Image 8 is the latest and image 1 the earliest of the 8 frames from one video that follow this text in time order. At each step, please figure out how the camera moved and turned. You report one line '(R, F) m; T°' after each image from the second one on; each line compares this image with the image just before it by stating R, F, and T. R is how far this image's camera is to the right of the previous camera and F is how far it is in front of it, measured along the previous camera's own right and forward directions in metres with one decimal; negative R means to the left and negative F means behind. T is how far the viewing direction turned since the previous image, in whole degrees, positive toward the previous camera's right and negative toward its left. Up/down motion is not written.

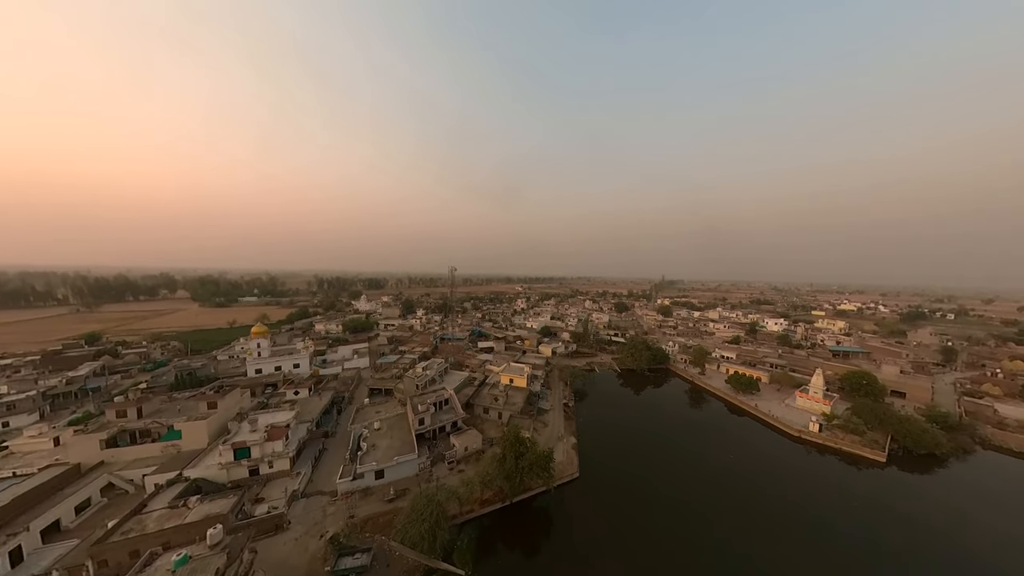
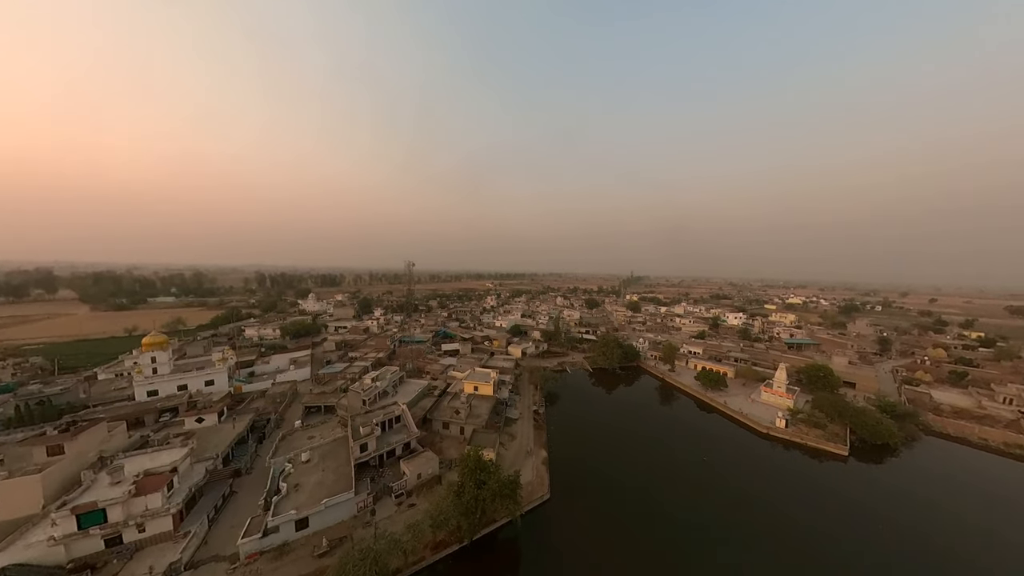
(+0.8, +2.9) m; +5°
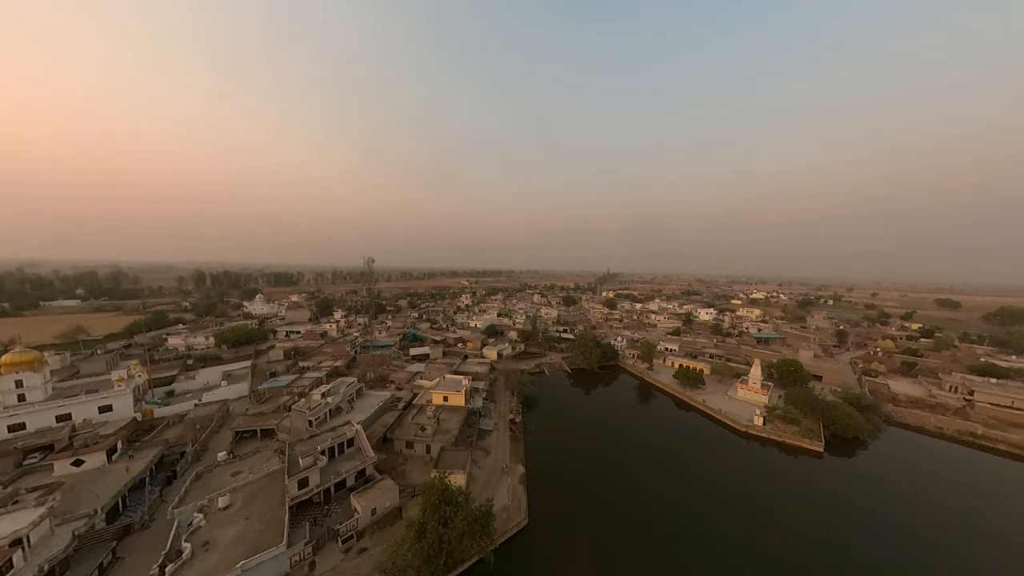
(+0.4, +2.4) m; +5°
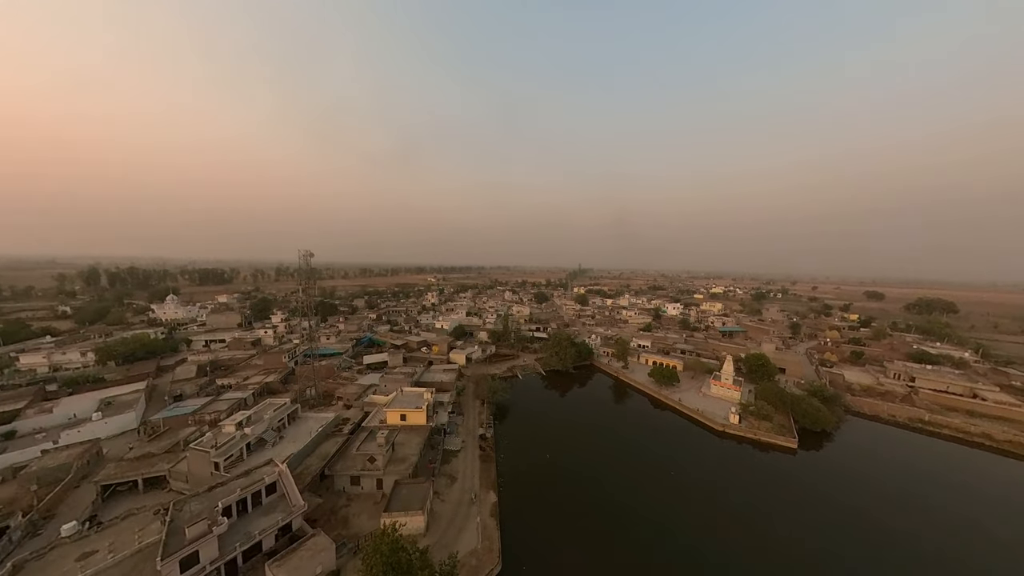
(+0.2, +3.1) m; +6°
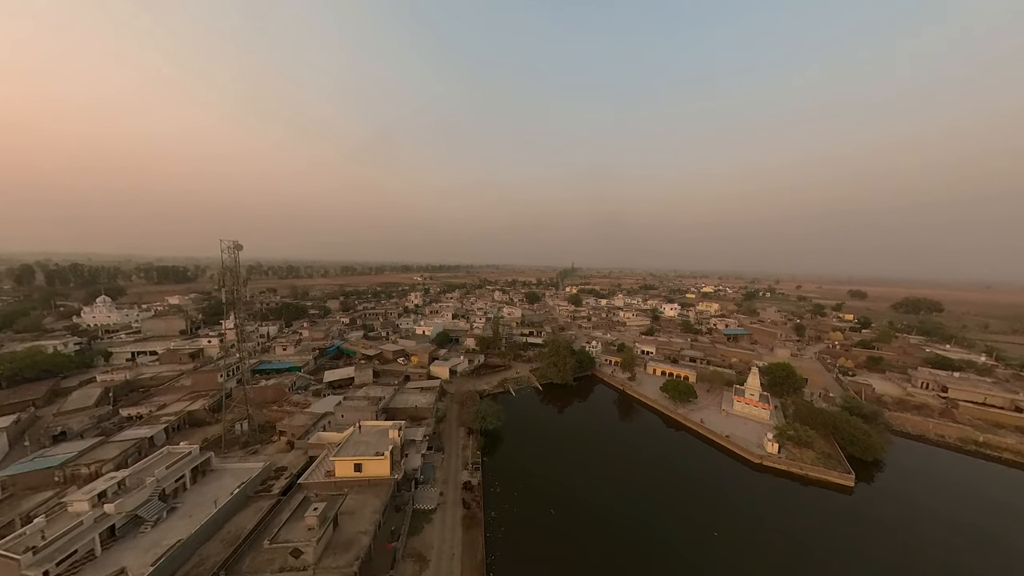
(-0.3, +5.4) m; +2°
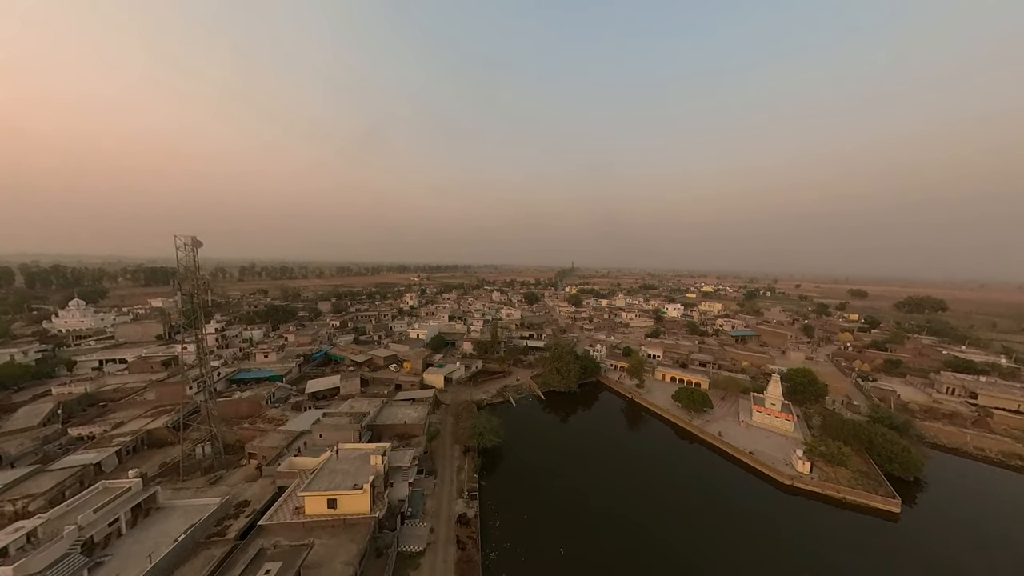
(-0.2, +2.4) m; 0°
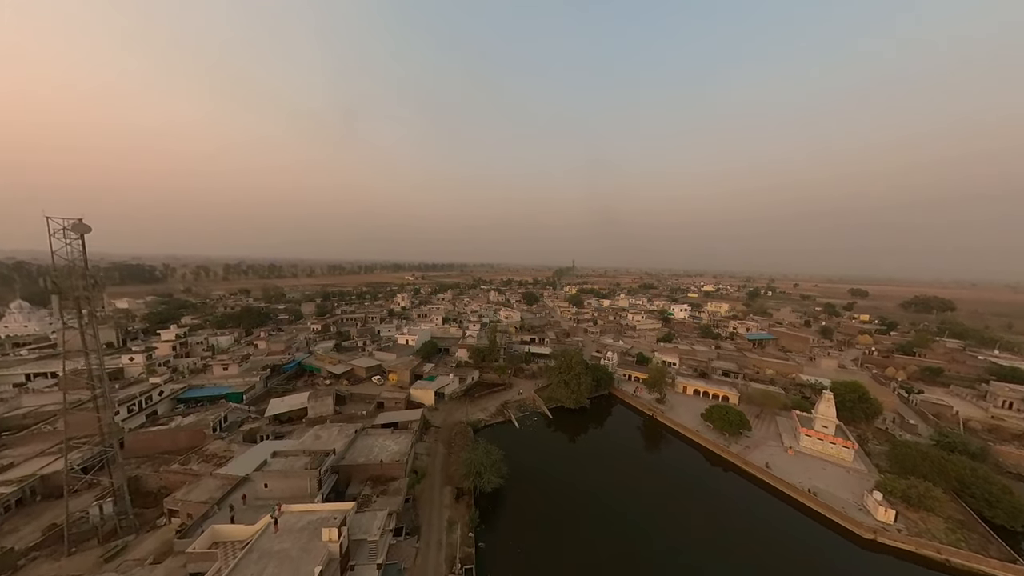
(-0.6, +4.4) m; +1°
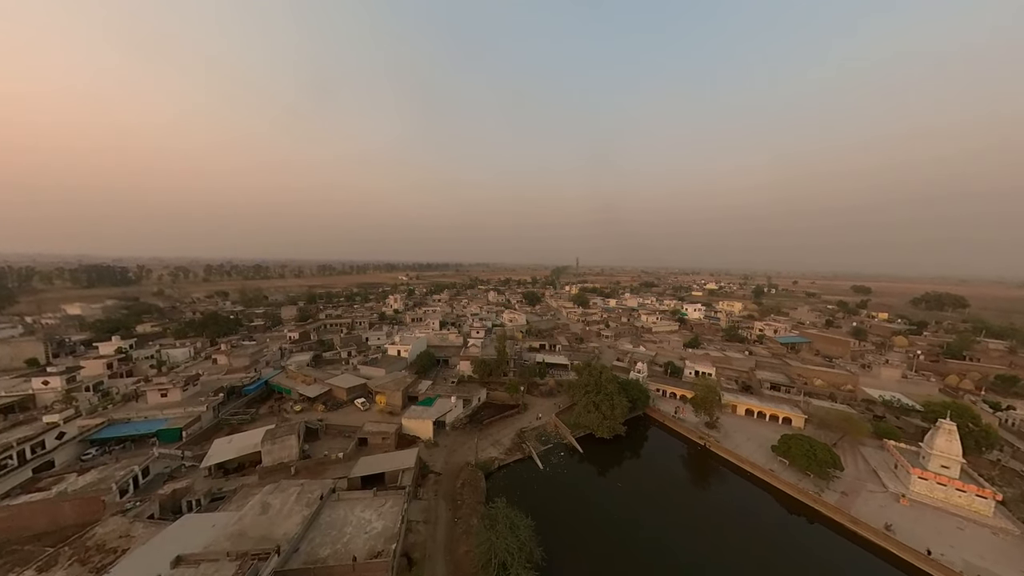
(-1.7, +5.5) m; +1°
